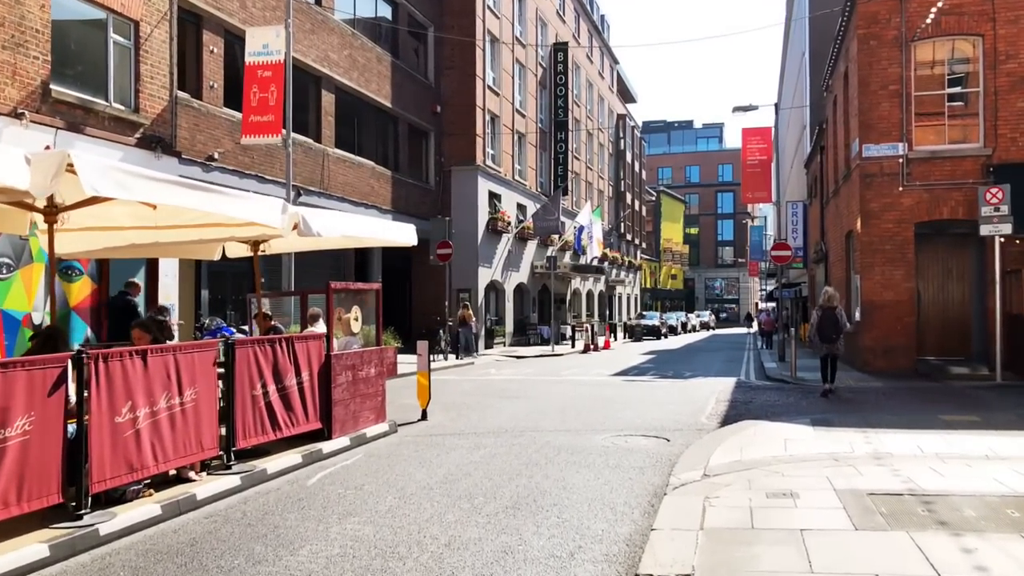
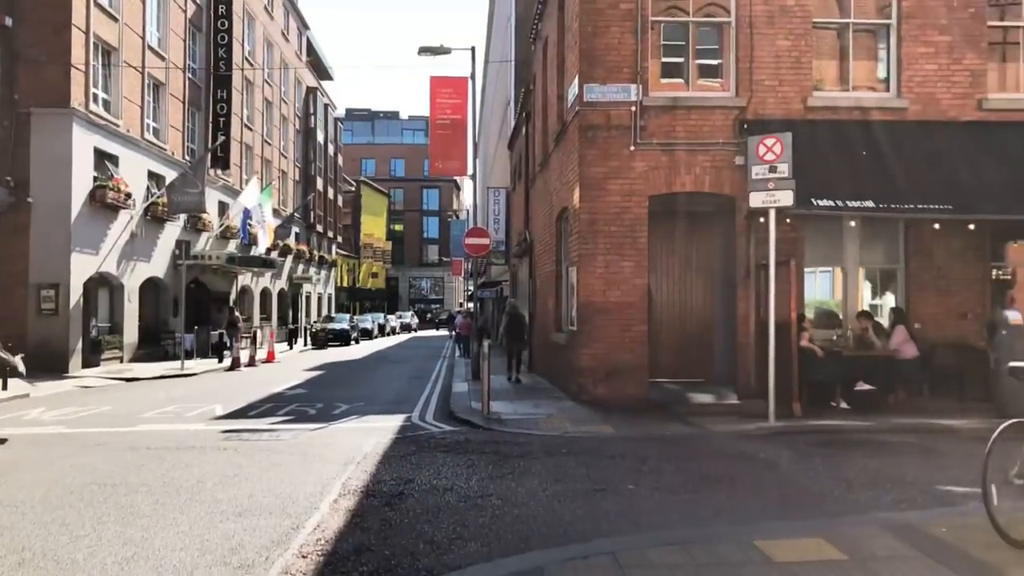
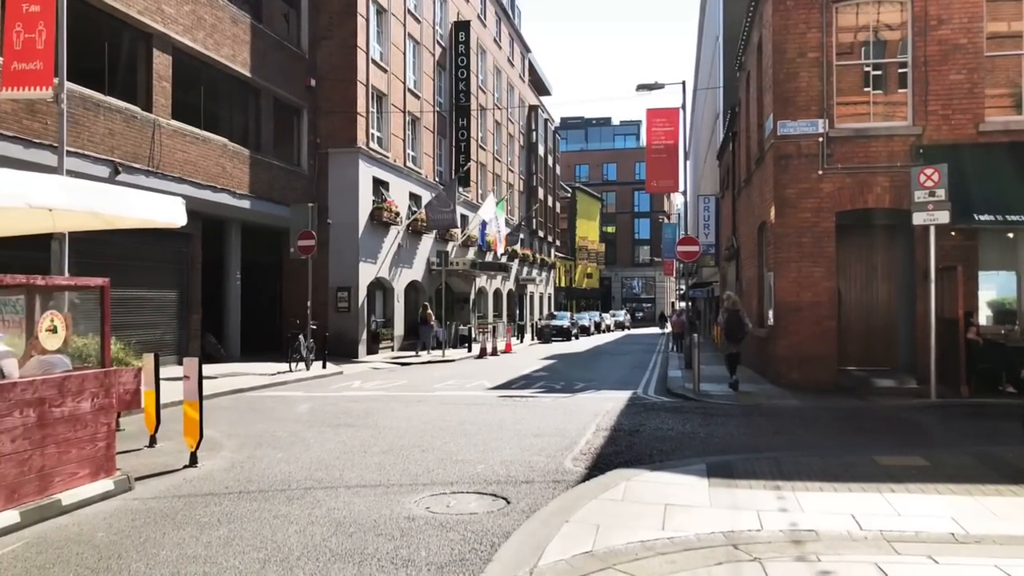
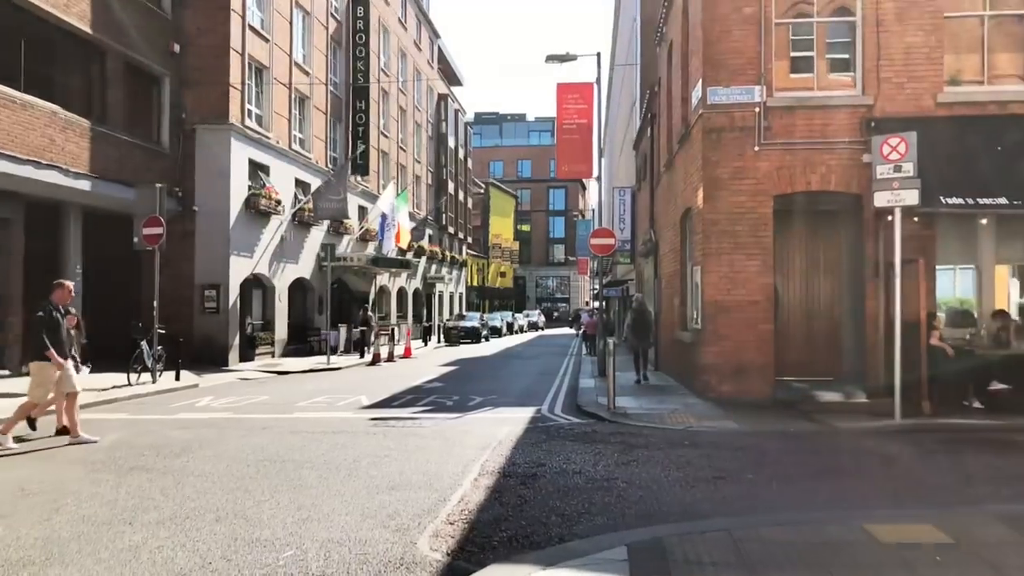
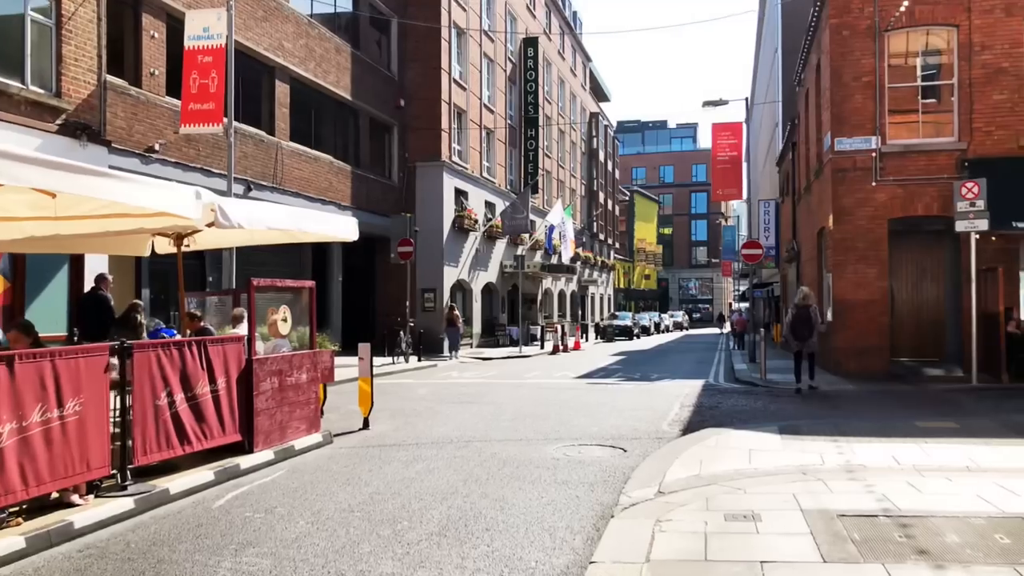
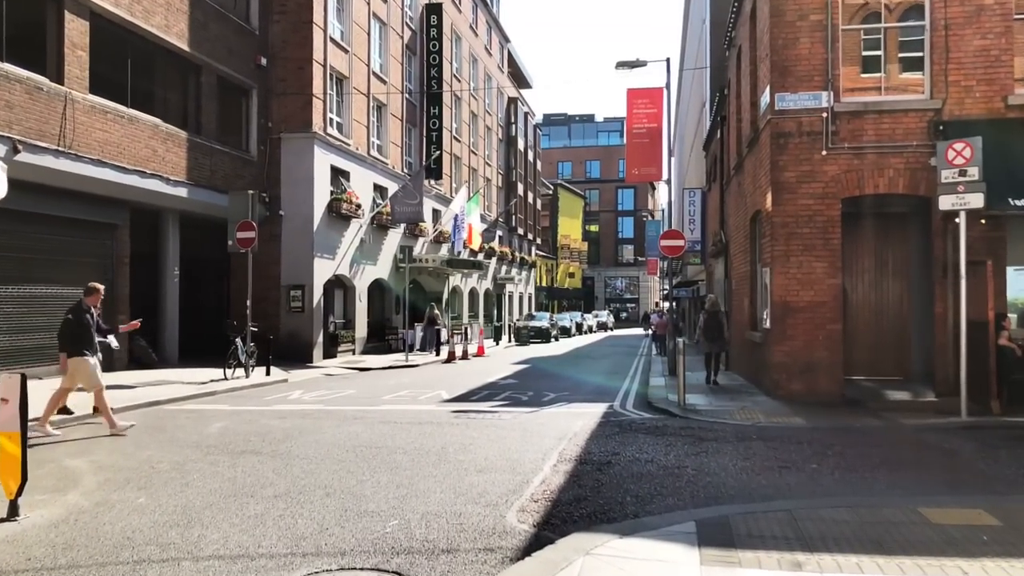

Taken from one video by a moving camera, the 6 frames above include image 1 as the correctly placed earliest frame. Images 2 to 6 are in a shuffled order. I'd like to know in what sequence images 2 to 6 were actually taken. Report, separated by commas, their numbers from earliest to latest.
5, 3, 6, 4, 2
